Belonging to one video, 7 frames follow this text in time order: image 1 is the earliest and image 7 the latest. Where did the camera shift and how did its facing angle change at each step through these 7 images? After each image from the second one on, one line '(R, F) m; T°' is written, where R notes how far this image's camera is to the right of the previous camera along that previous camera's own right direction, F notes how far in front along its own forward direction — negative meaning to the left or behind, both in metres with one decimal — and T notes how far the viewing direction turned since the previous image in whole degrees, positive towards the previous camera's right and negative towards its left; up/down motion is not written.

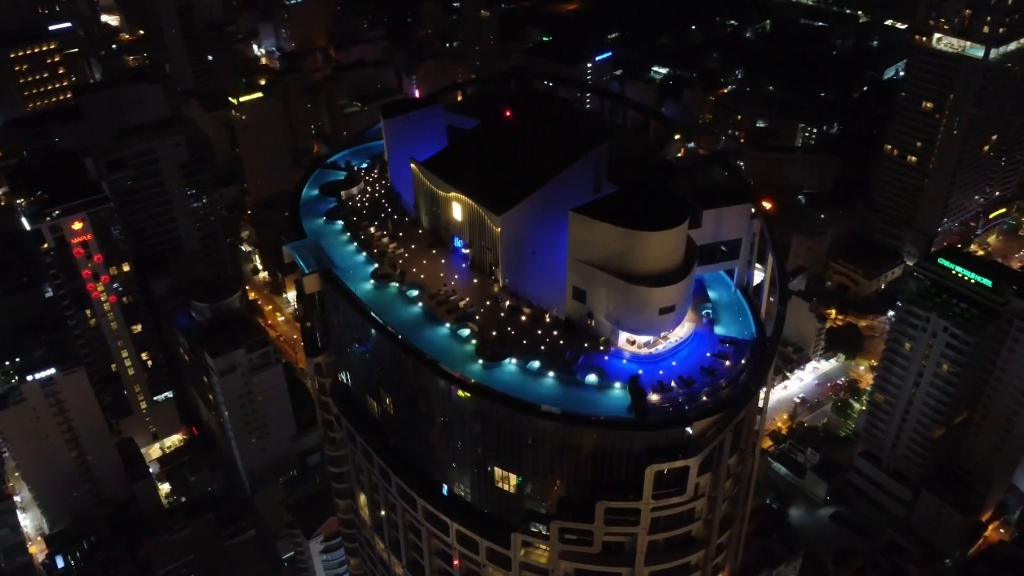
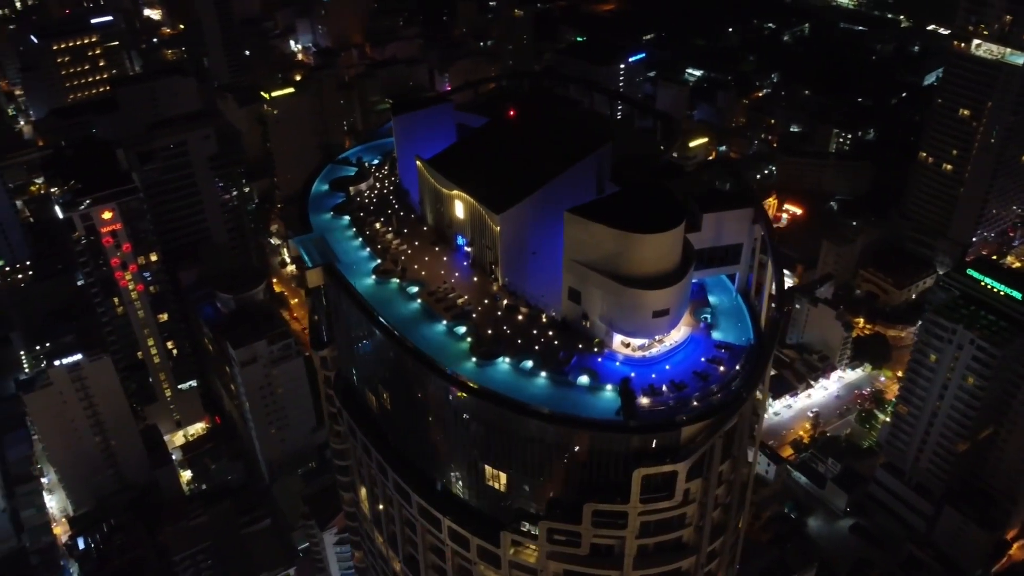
(+0.8, 0.0) m; -2°
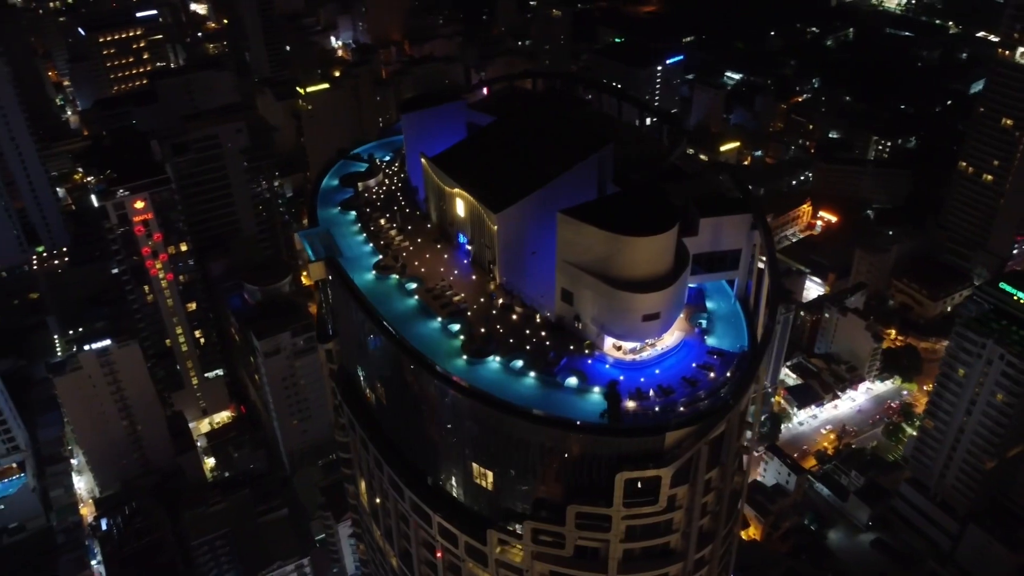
(+1.0, 0.0) m; -3°
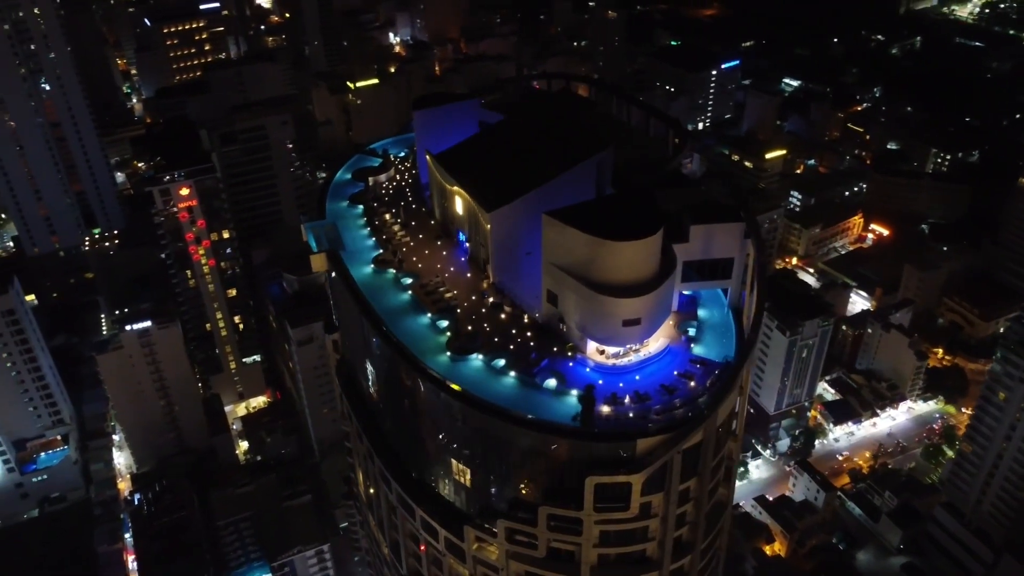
(+1.5, 0.0) m; -4°
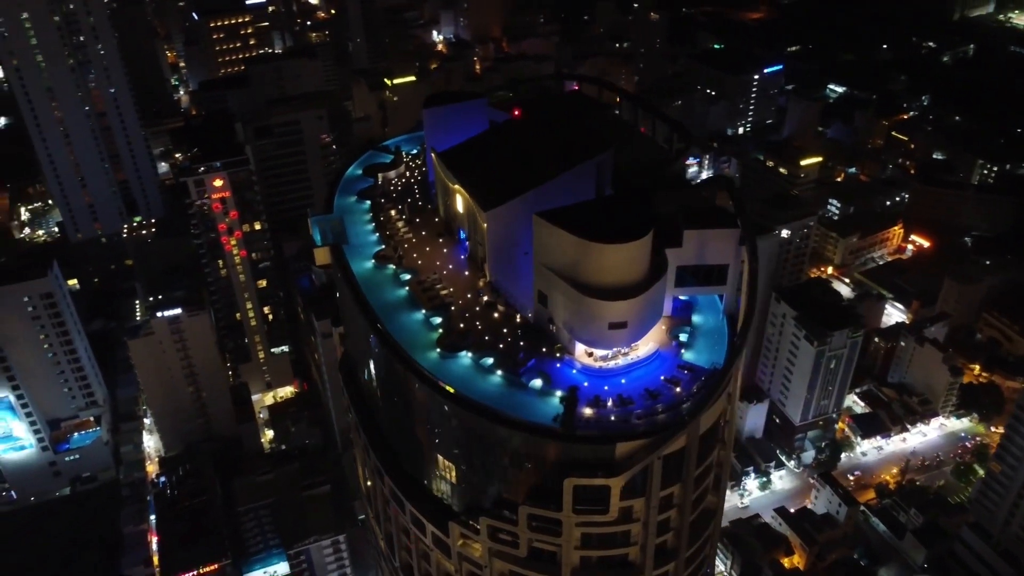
(+1.1, 0.0) m; -3°
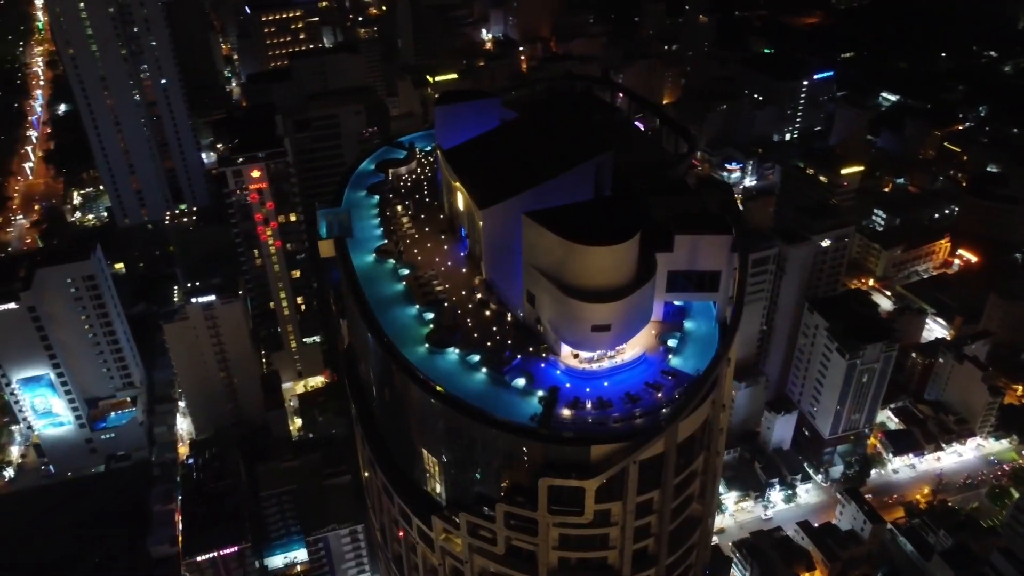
(+1.3, -0.1) m; -3°
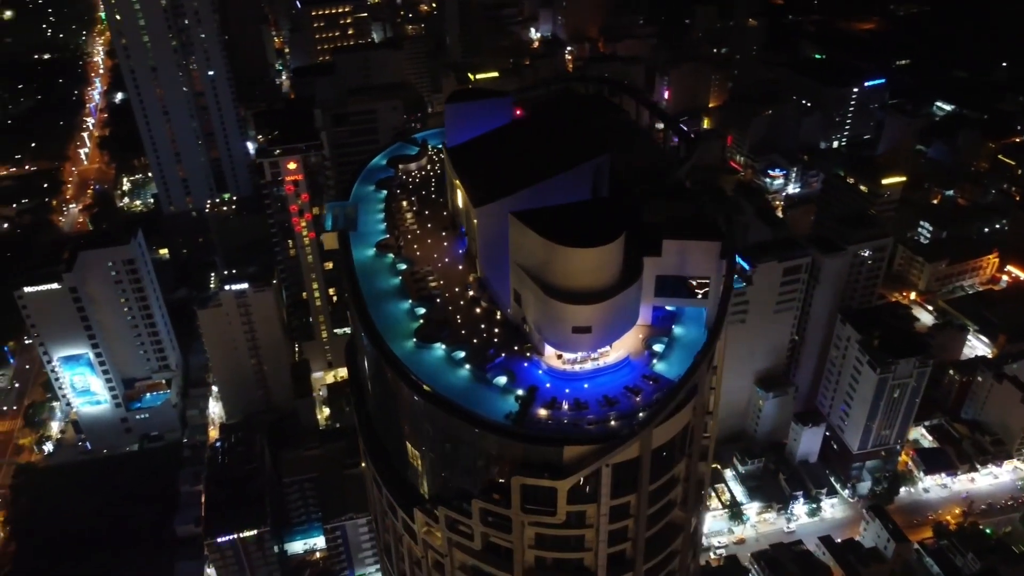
(+1.3, -0.1) m; -3°
